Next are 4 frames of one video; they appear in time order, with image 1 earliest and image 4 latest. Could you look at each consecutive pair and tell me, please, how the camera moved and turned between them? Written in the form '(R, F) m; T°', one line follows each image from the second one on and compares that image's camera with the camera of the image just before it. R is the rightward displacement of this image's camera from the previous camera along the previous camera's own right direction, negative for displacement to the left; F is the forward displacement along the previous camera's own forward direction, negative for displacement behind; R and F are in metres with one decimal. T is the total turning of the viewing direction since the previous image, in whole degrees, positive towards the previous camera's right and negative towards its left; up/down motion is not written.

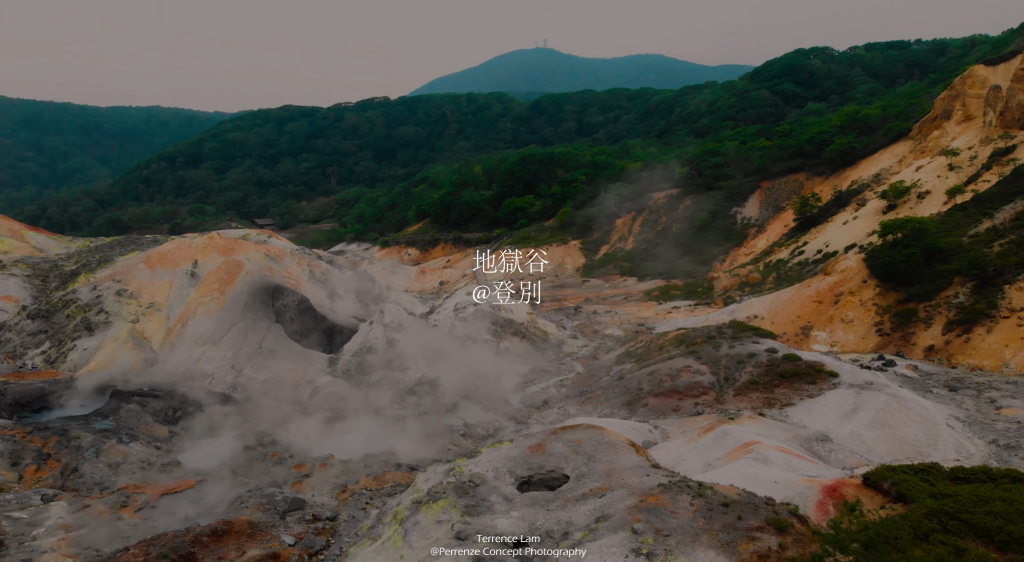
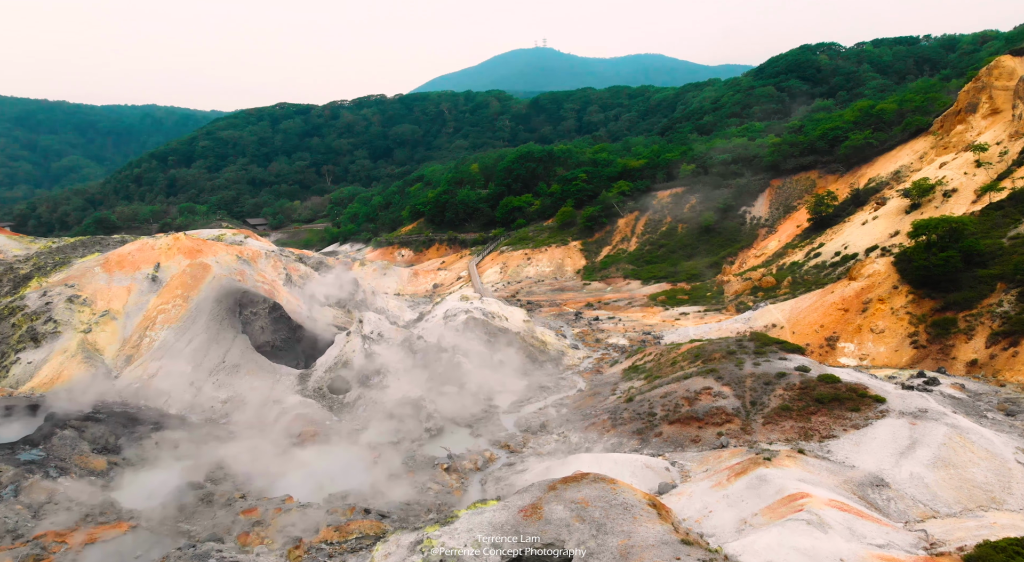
(+0.1, +2.1) m; 0°
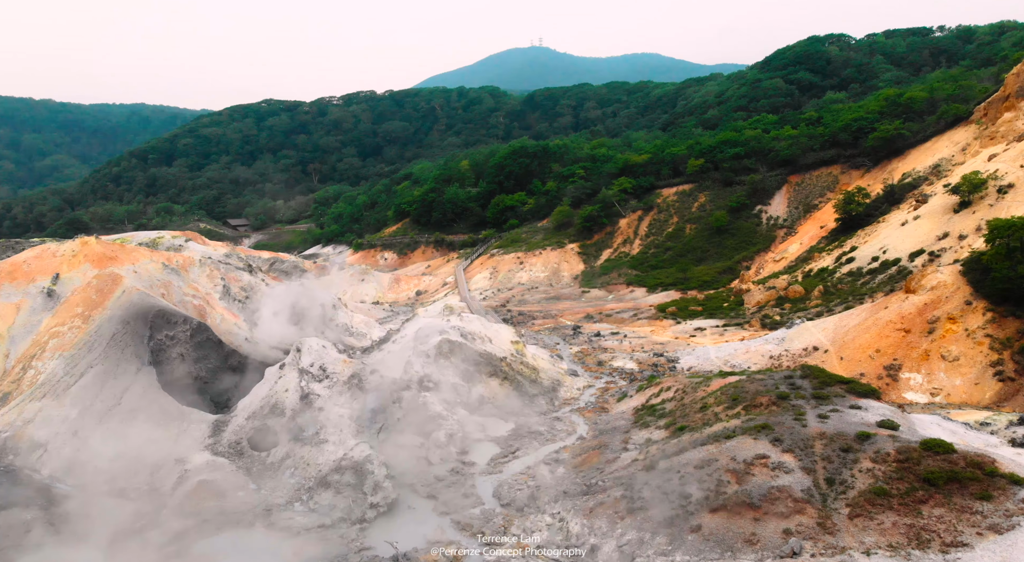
(+0.3, +3.8) m; 0°
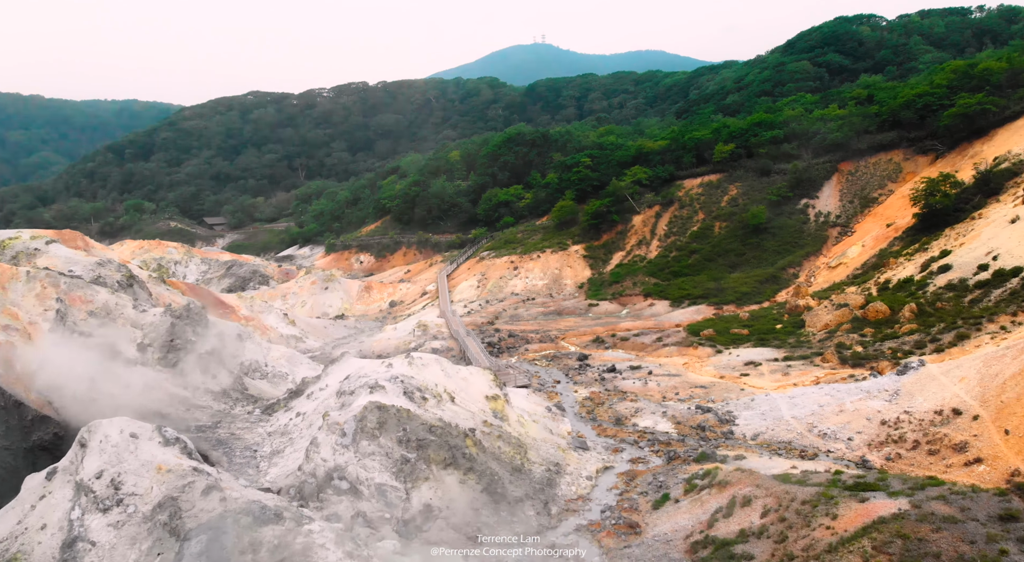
(+0.5, +6.1) m; 0°
